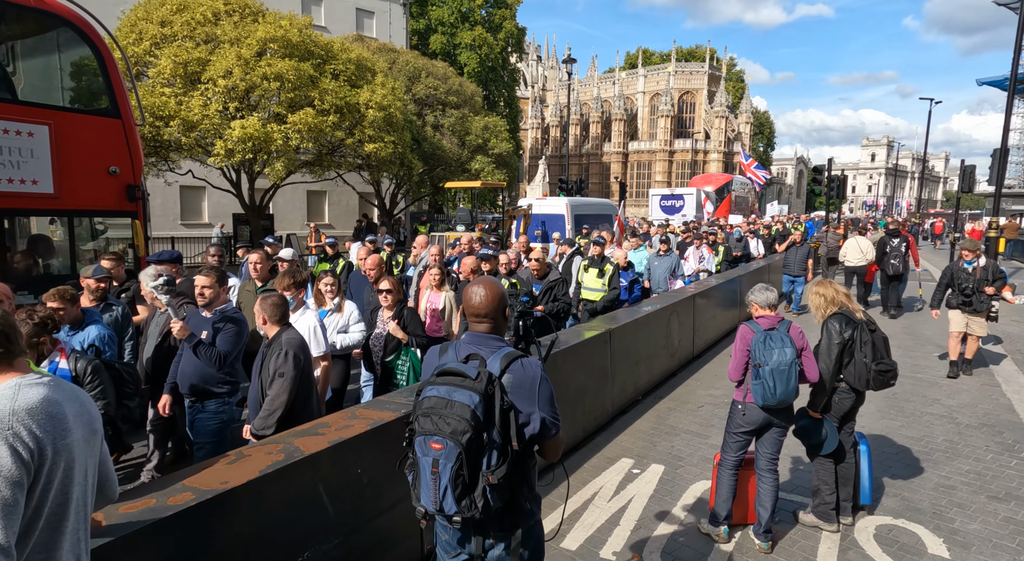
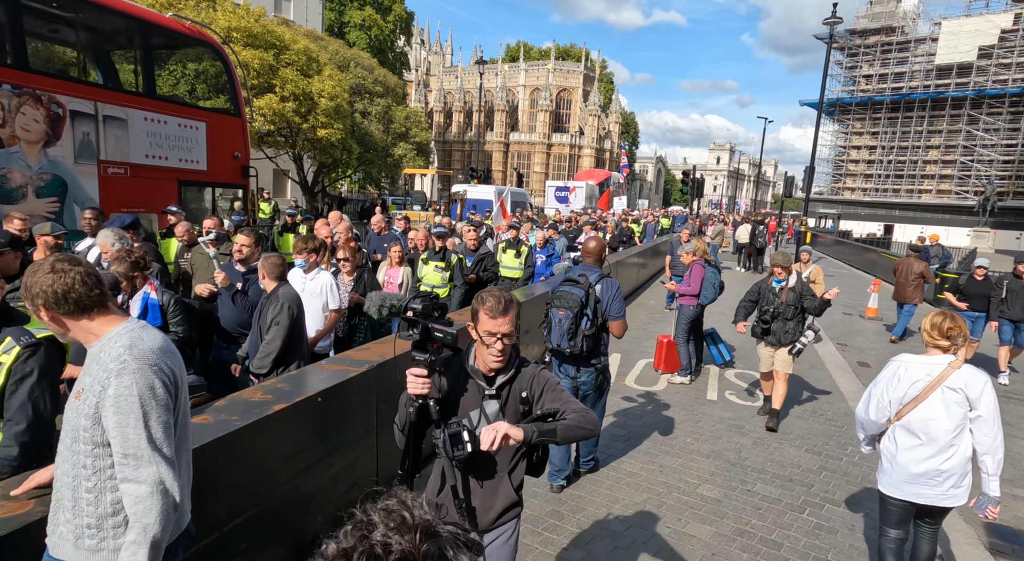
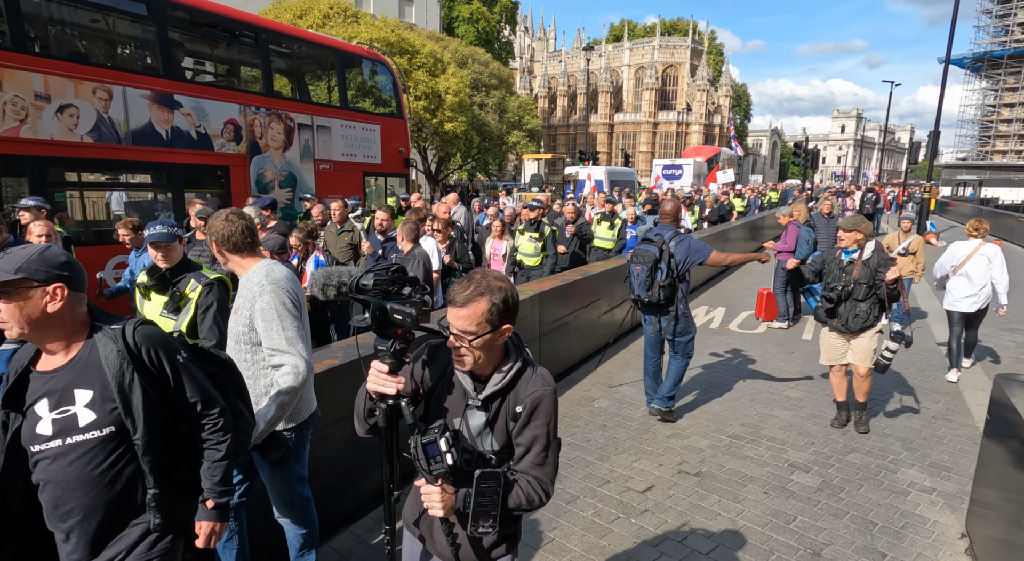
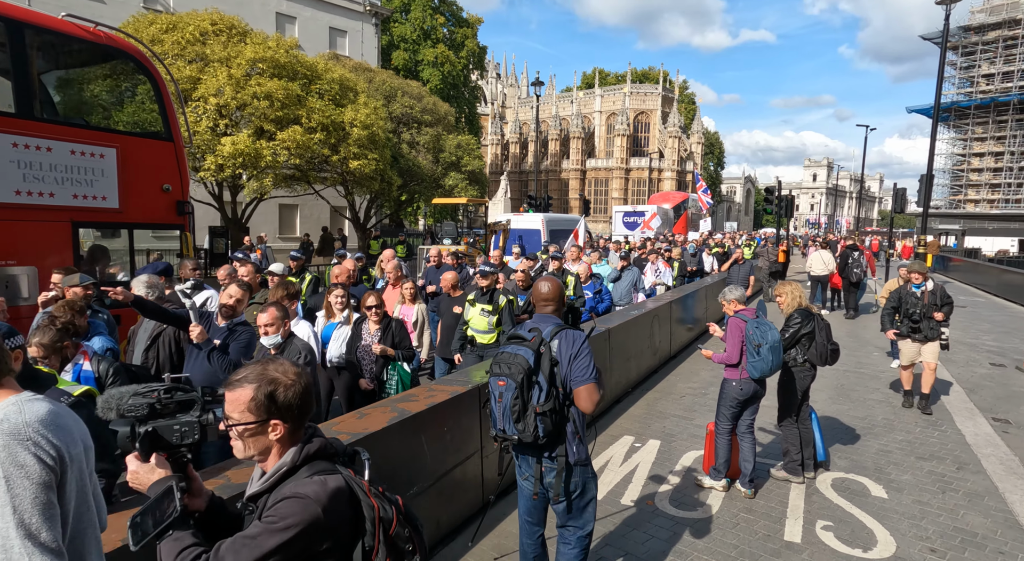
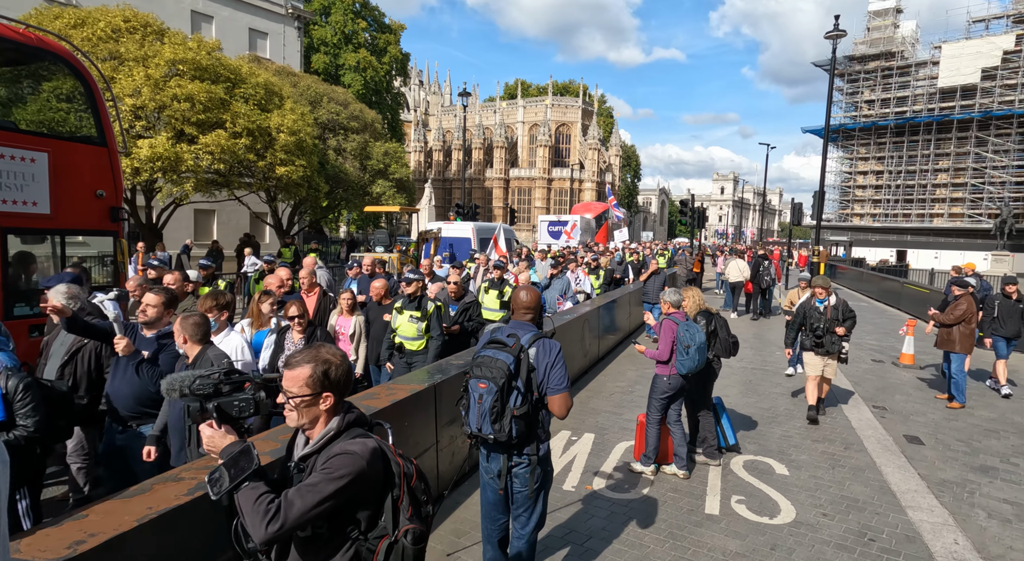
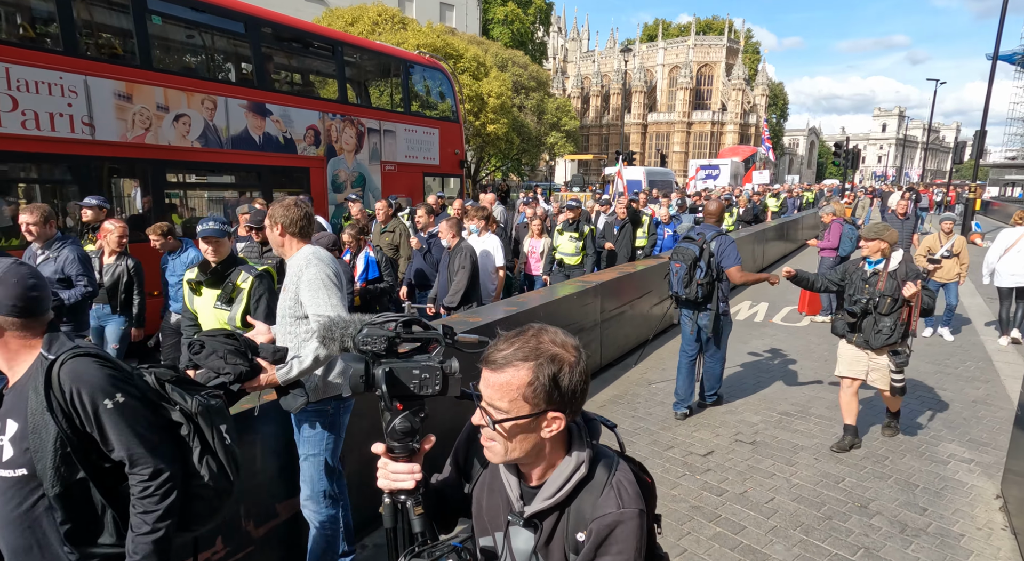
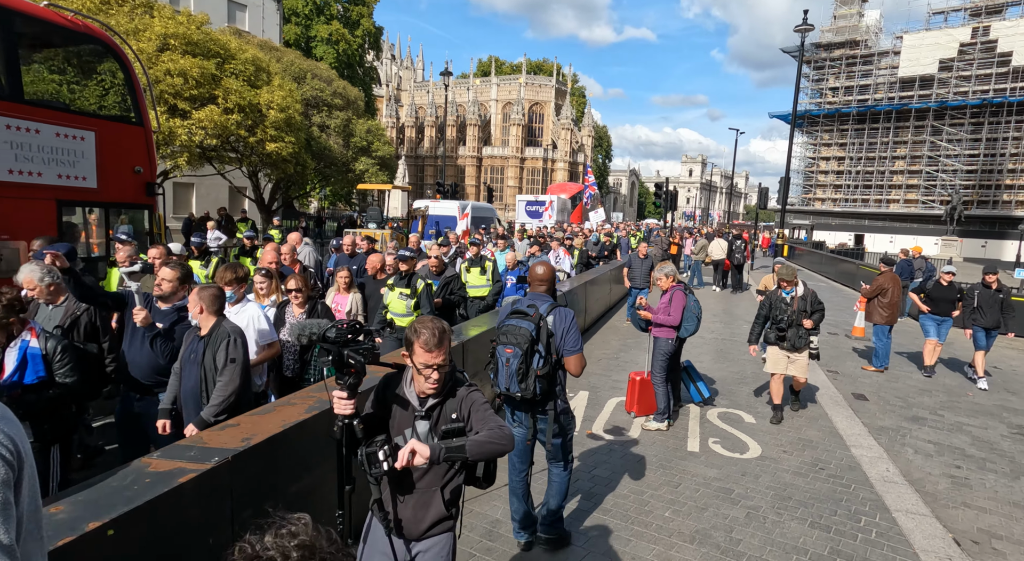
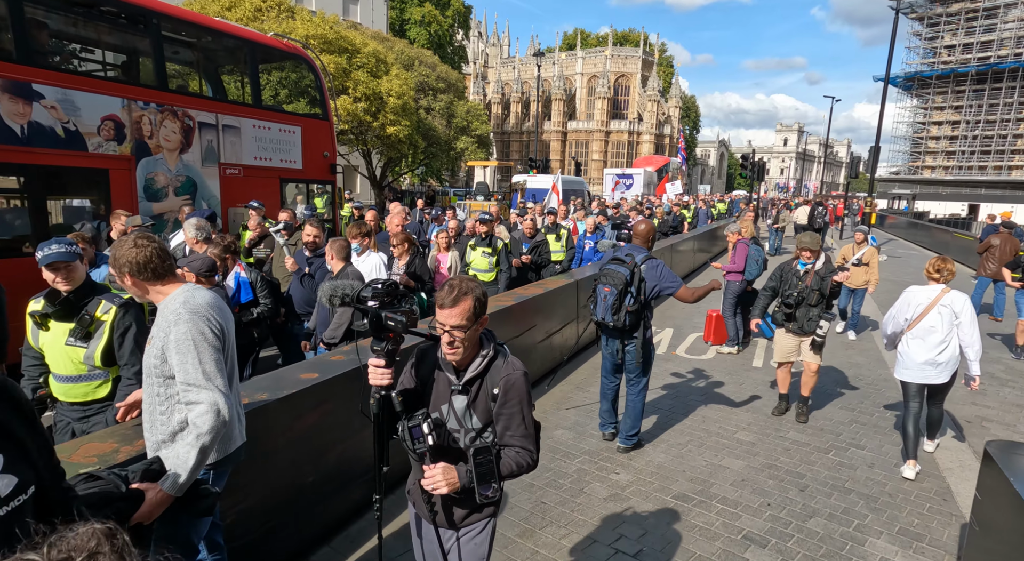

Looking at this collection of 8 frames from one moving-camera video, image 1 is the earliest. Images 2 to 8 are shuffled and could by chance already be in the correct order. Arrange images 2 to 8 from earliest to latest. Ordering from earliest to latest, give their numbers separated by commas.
4, 5, 7, 2, 8, 3, 6
